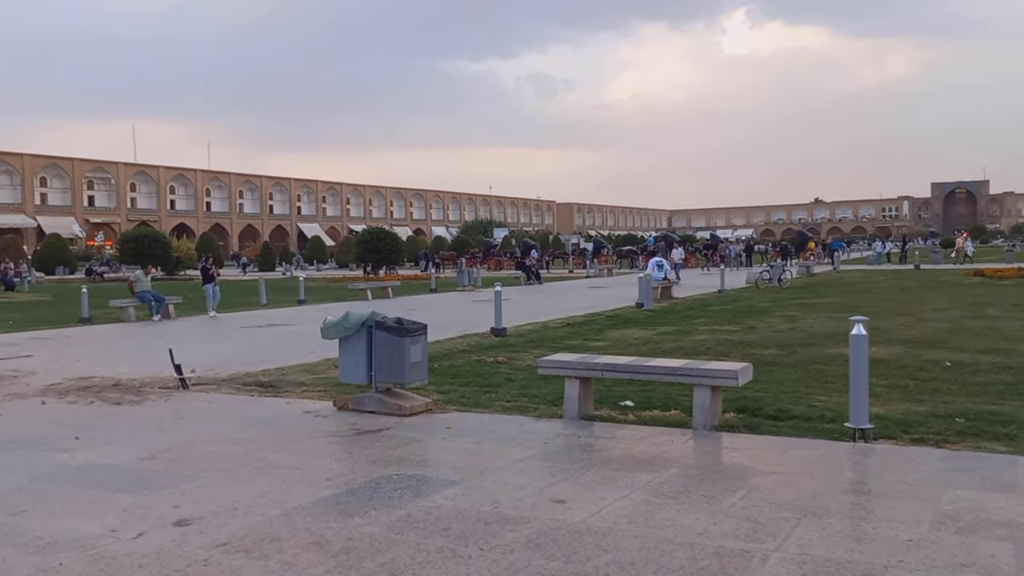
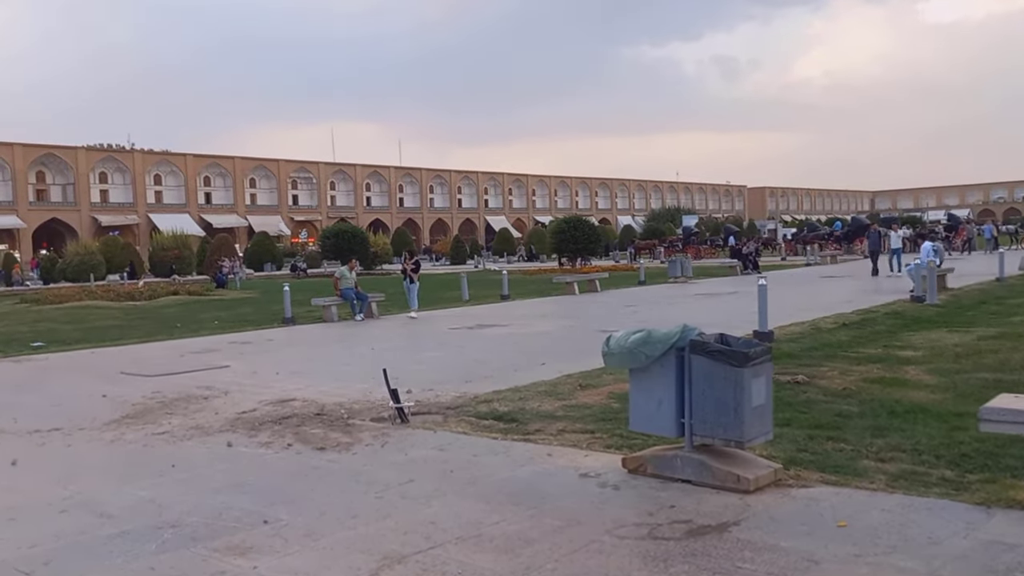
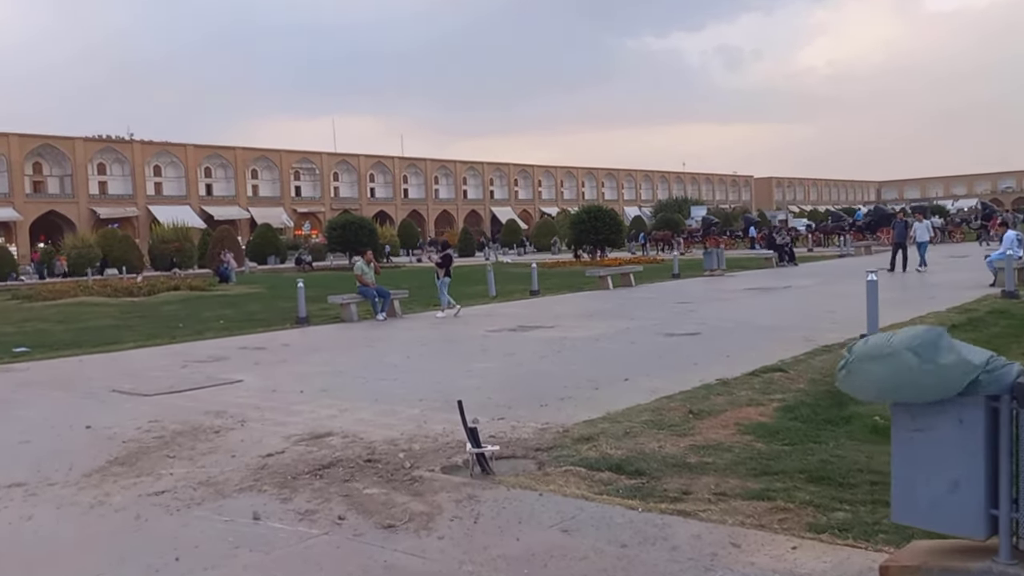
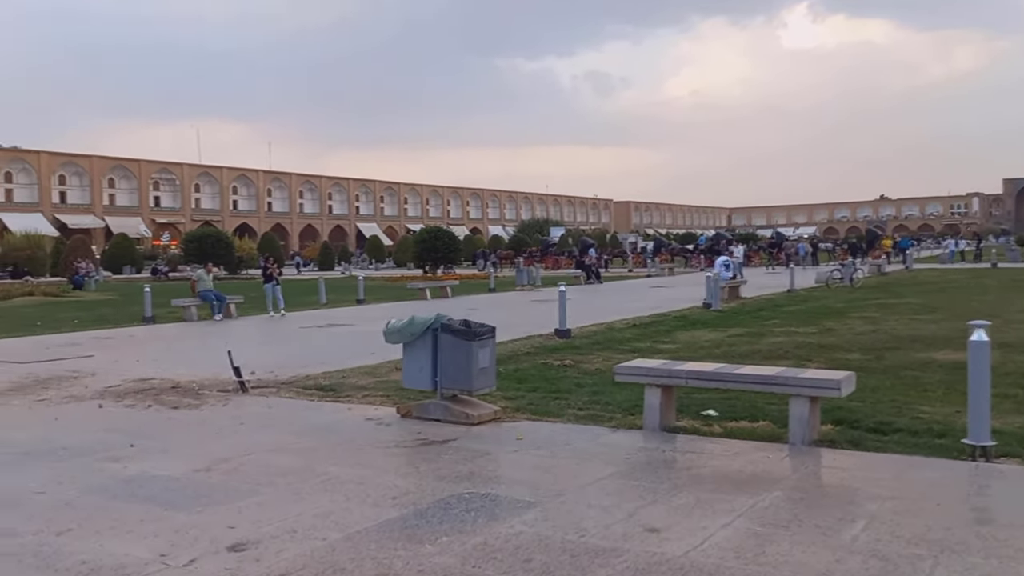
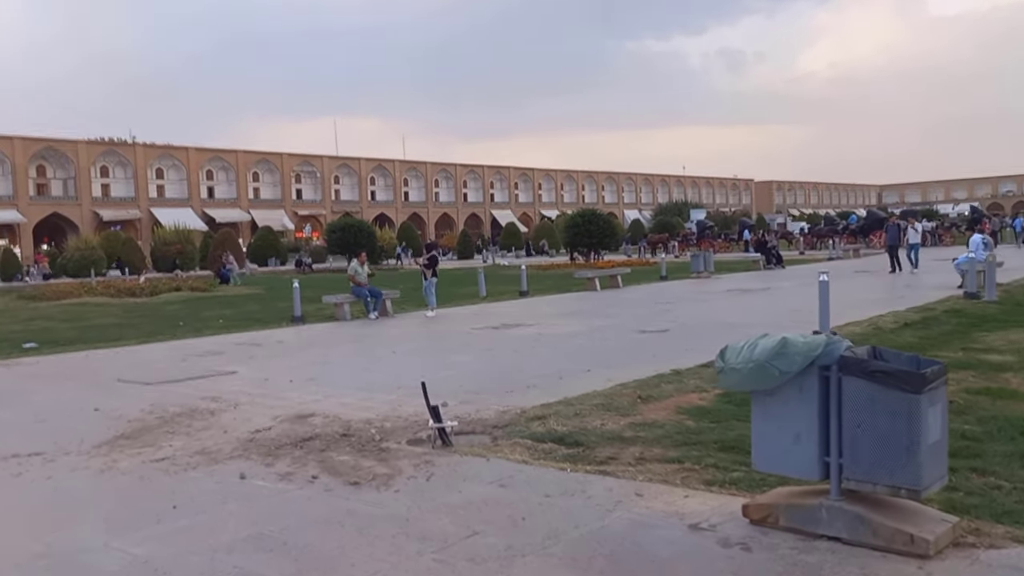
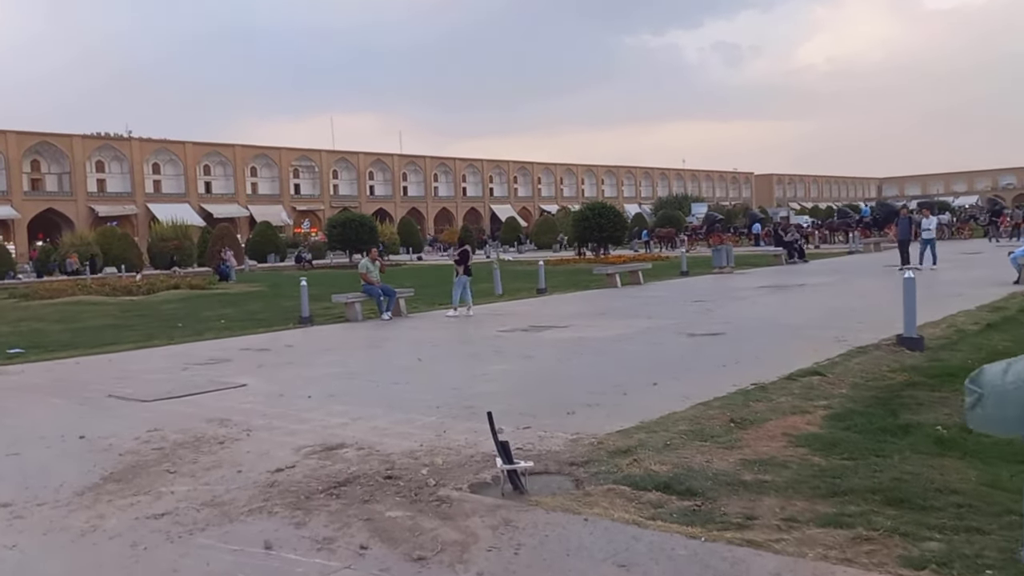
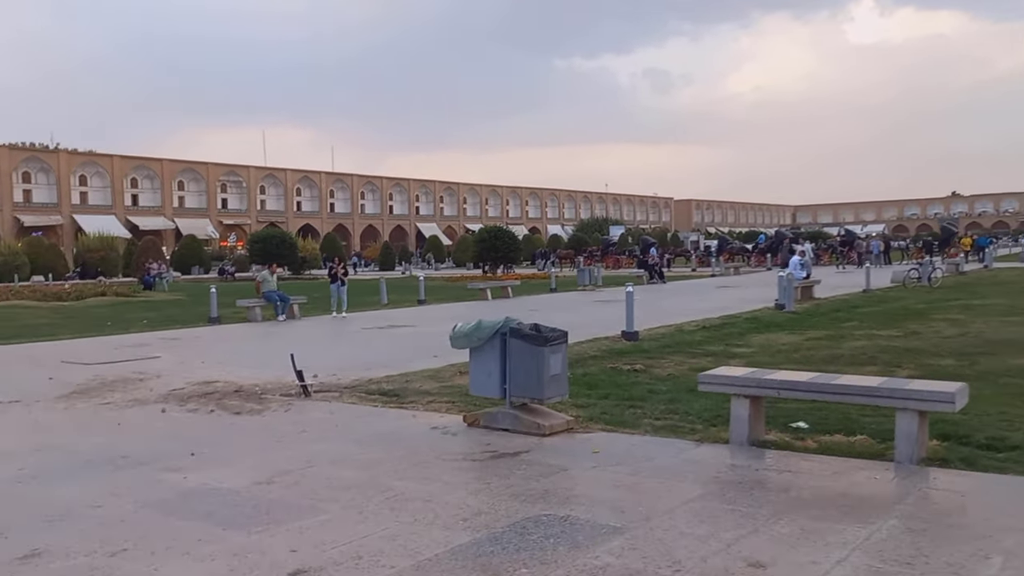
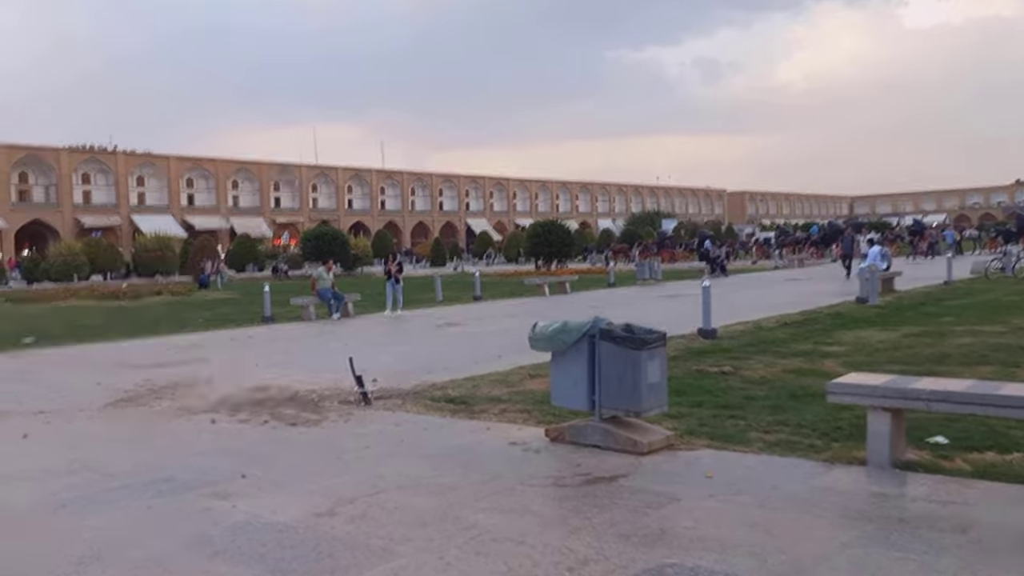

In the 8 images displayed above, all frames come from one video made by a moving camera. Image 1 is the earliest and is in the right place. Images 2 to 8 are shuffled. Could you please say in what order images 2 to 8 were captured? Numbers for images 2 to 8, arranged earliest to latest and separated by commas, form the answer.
4, 7, 8, 2, 5, 3, 6
